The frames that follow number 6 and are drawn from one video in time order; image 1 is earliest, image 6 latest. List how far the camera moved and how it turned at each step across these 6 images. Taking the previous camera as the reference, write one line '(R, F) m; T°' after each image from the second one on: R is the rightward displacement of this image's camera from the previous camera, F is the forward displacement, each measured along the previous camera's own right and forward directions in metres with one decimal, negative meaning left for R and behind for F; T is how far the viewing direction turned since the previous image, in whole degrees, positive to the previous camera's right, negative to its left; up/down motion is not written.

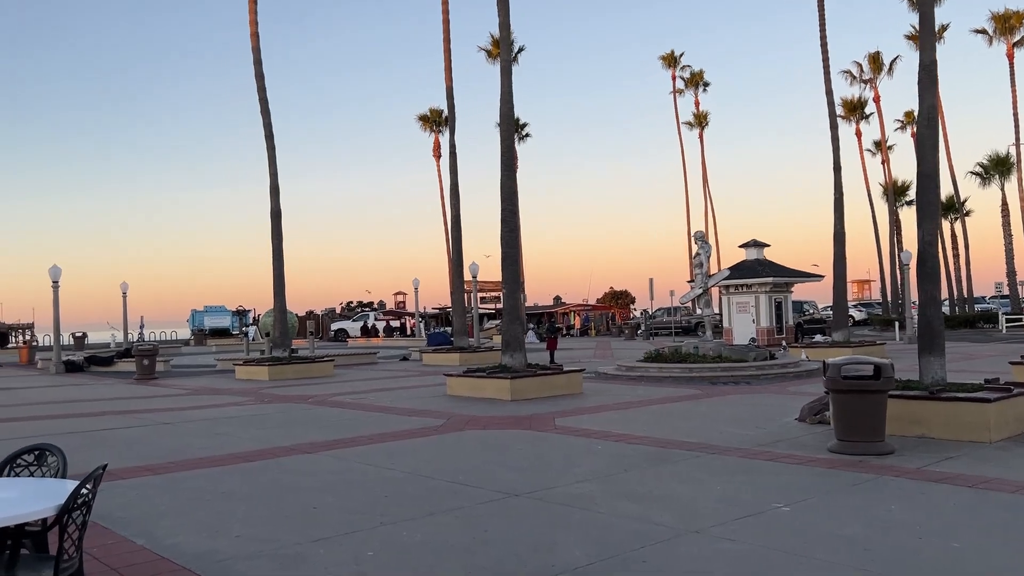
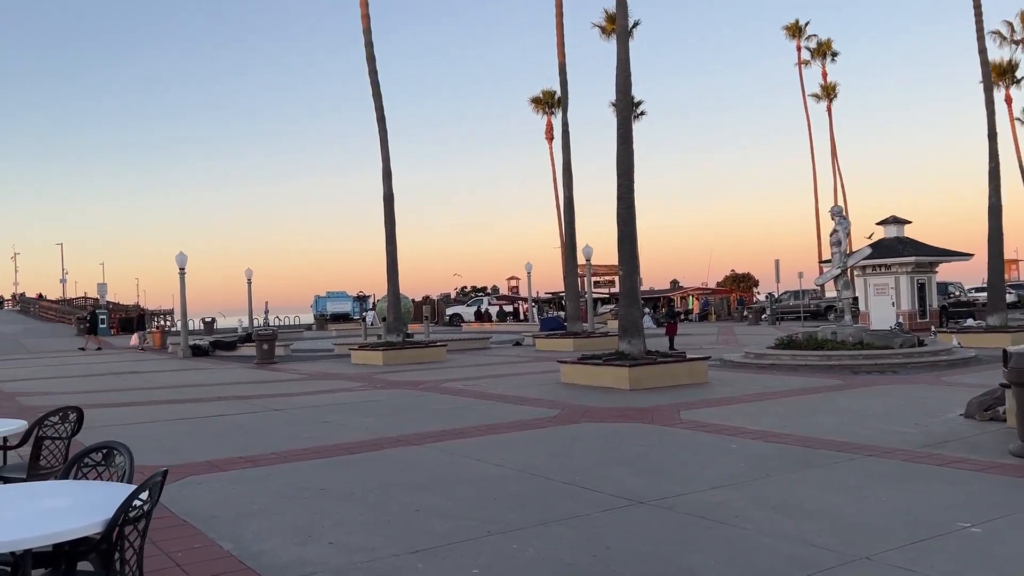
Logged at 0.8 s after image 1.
(-0.1, +0.9) m; -8°
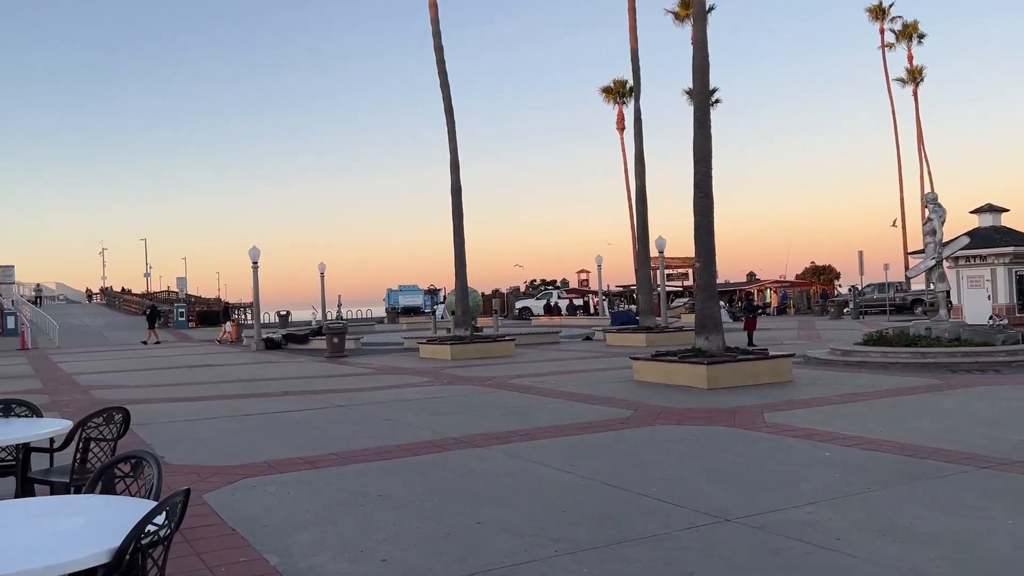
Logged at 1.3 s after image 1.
(0.0, +0.6) m; -5°
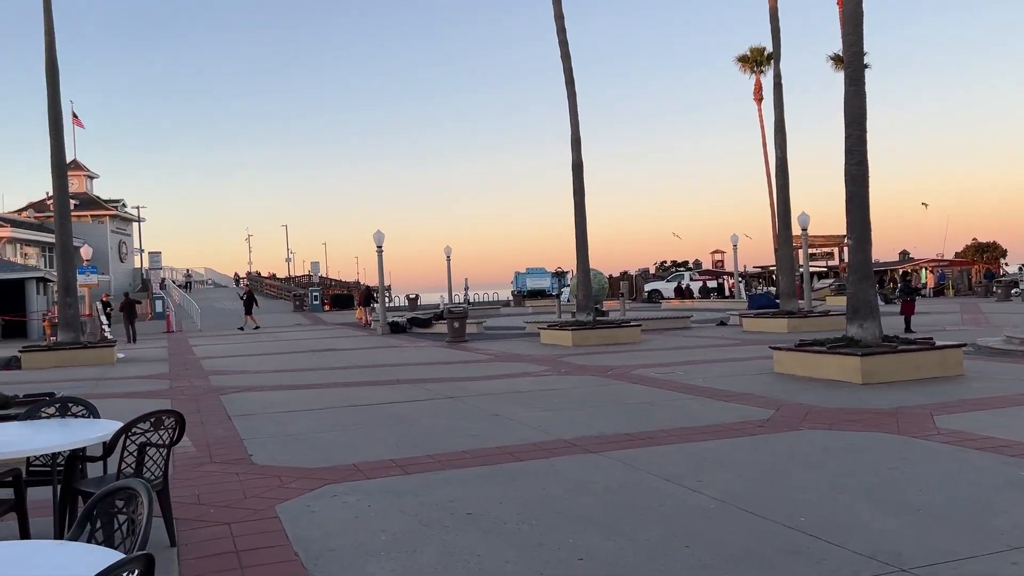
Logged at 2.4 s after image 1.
(+0.1, +1.1) m; -9°
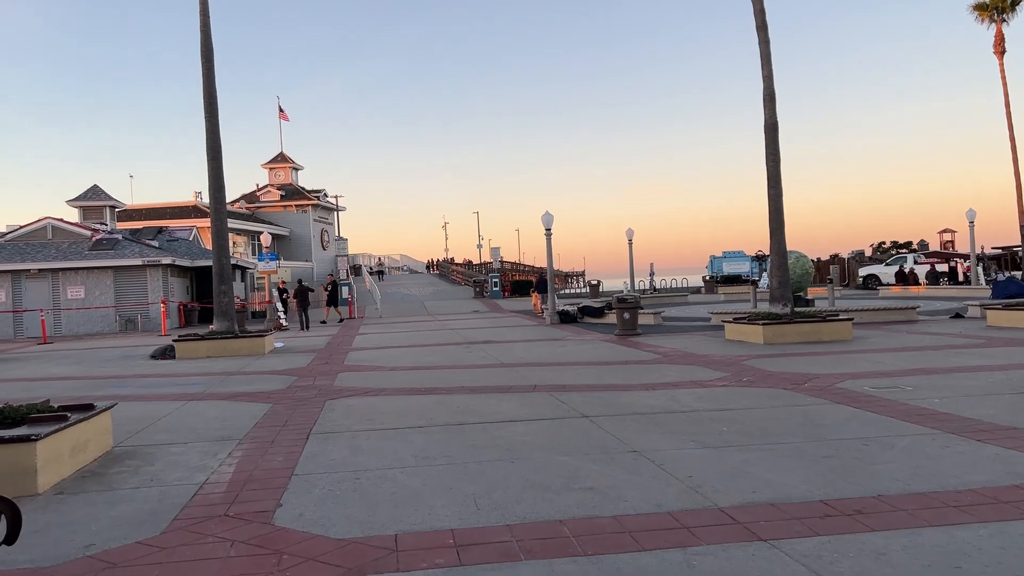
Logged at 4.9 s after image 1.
(+0.5, +2.6) m; -13°
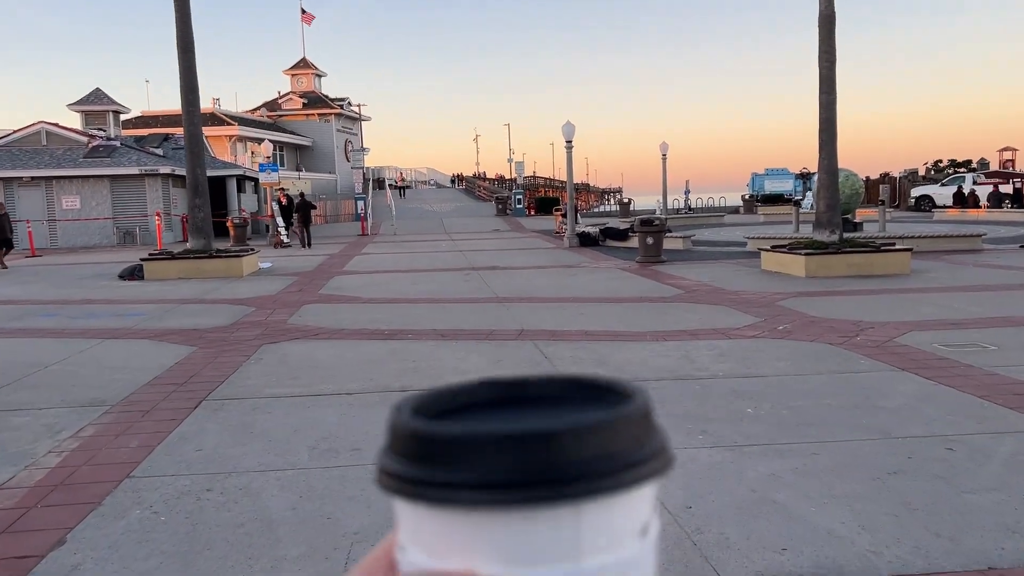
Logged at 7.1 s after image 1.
(+0.6, +2.2) m; -2°
